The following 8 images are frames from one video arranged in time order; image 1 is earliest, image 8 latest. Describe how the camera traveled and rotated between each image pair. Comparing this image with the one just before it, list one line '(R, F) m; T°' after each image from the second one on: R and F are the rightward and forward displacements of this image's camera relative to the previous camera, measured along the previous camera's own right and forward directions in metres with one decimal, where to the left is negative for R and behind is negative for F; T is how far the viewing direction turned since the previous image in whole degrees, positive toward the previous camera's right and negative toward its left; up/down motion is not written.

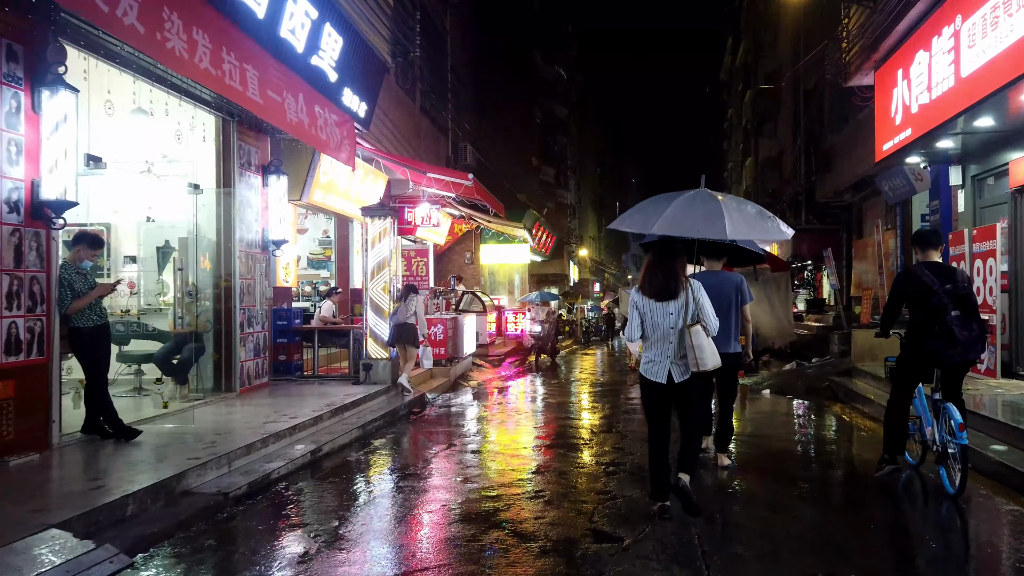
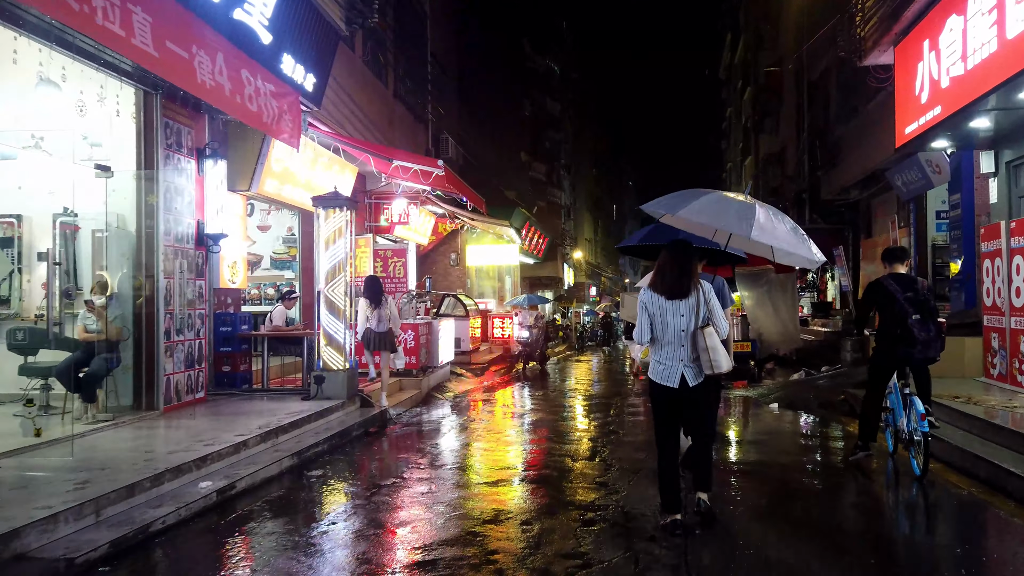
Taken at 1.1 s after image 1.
(+0.3, +1.3) m; 0°
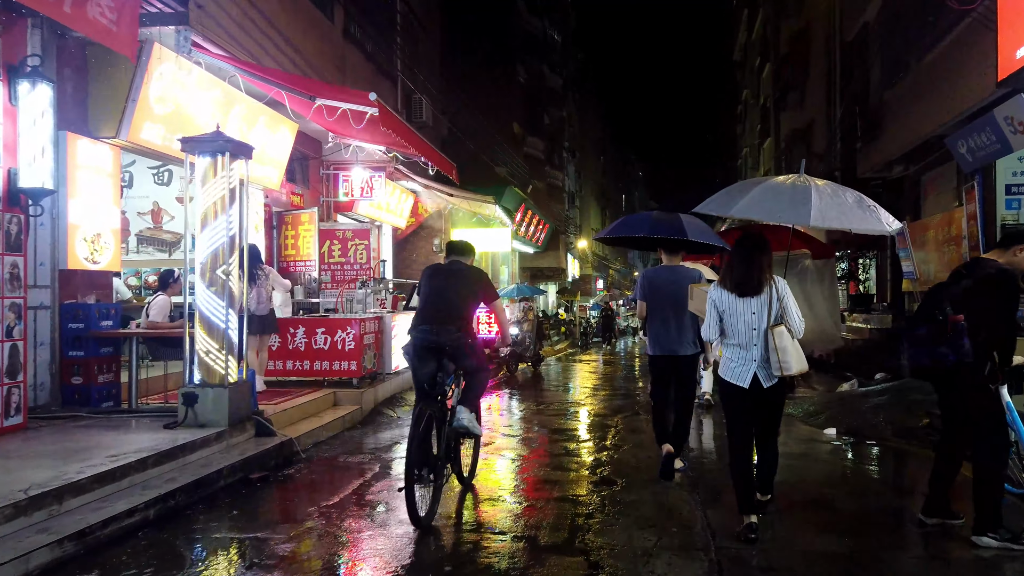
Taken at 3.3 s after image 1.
(+0.5, +2.7) m; -1°
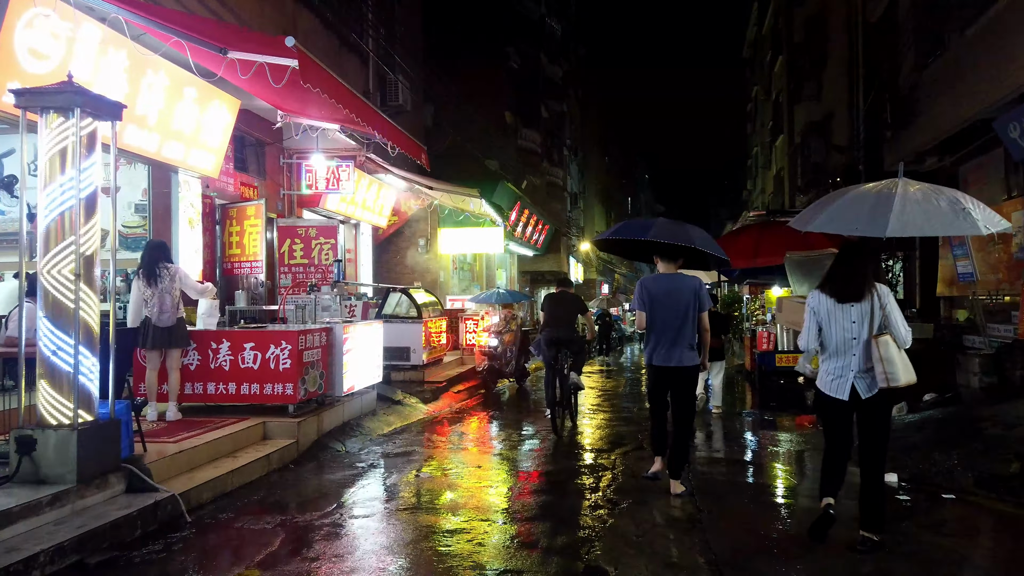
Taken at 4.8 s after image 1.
(+0.3, +1.7) m; 0°
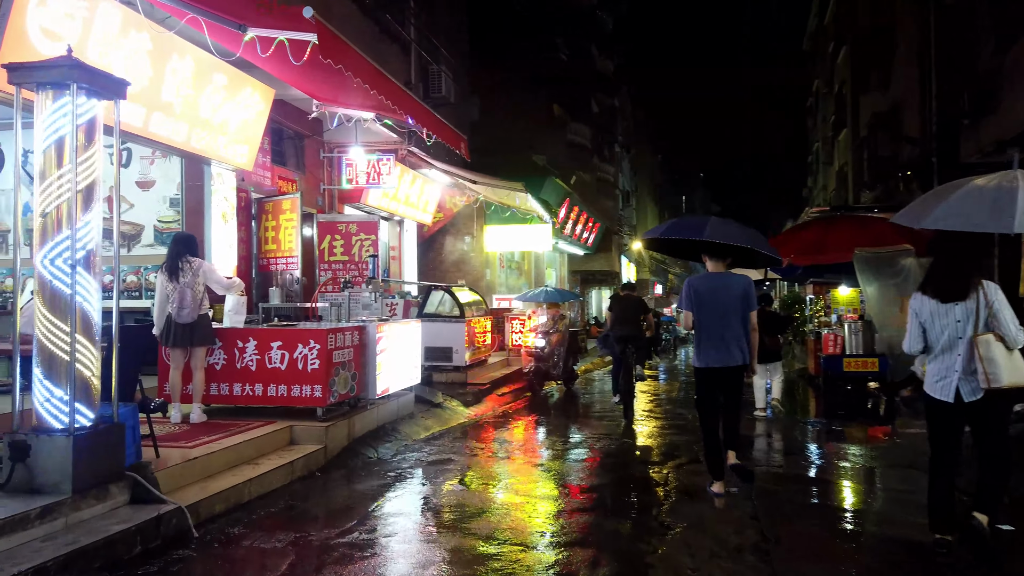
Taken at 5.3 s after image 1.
(+0.1, +0.6) m; -4°
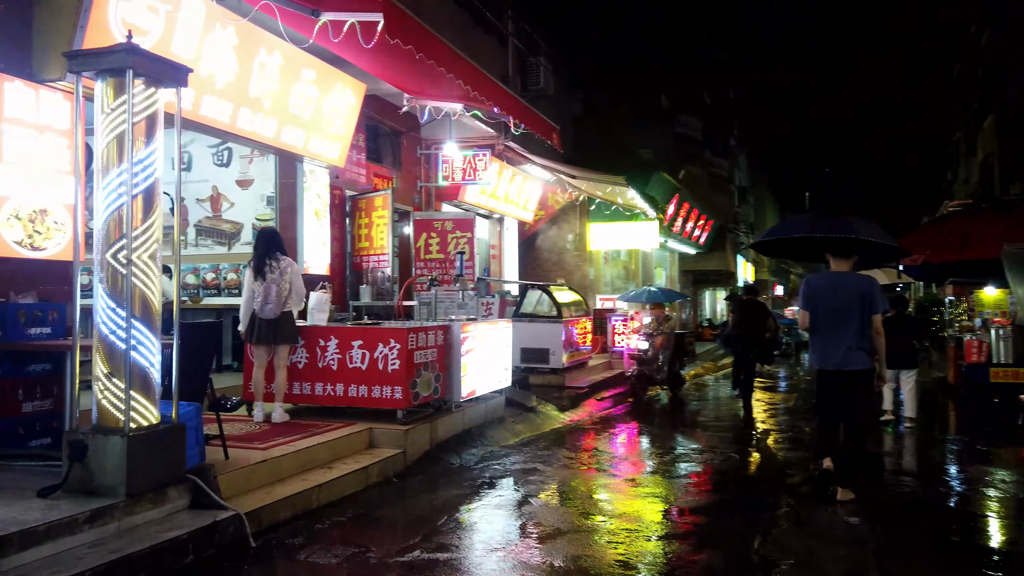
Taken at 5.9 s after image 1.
(+0.2, +0.5) m; -8°
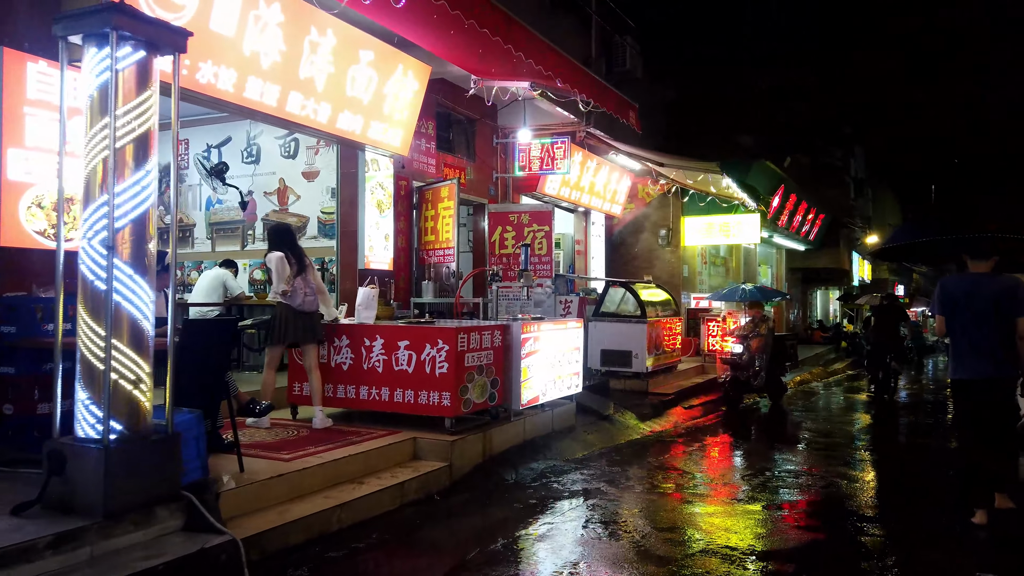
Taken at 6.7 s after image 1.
(+0.3, +0.8) m; -8°
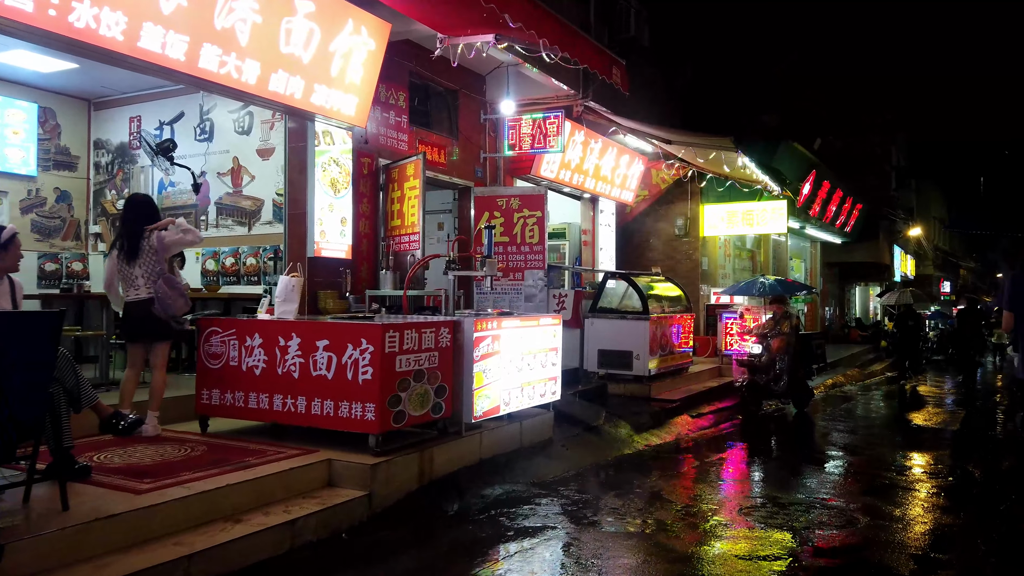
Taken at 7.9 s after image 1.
(+0.6, +1.1) m; -3°
